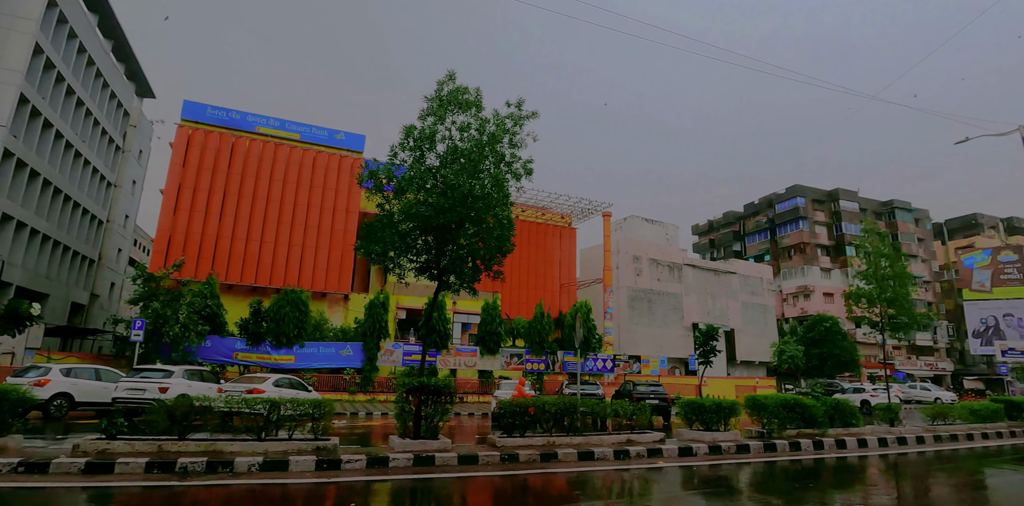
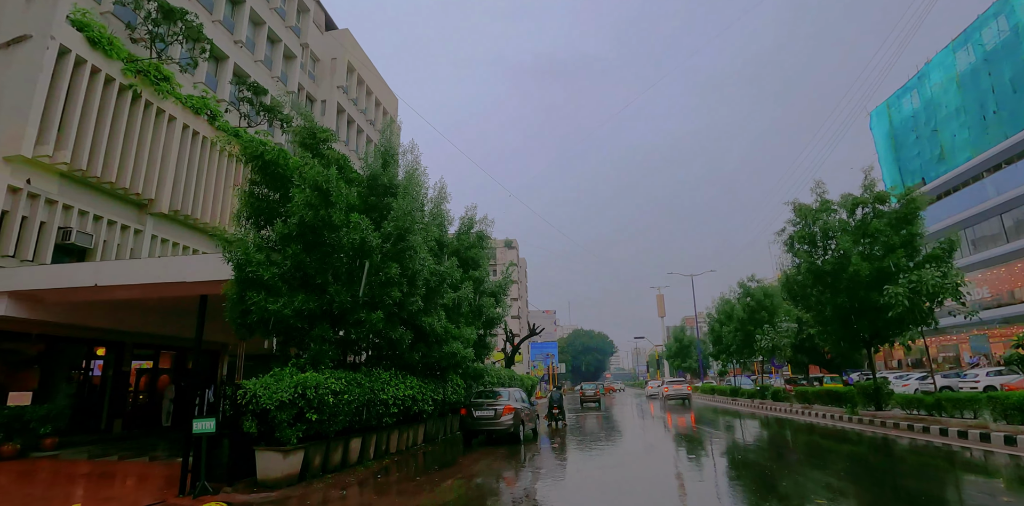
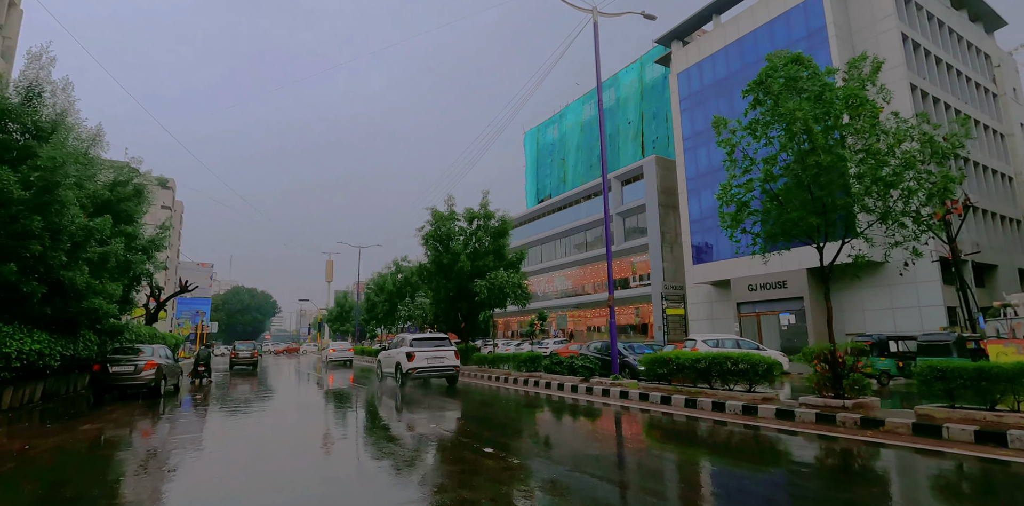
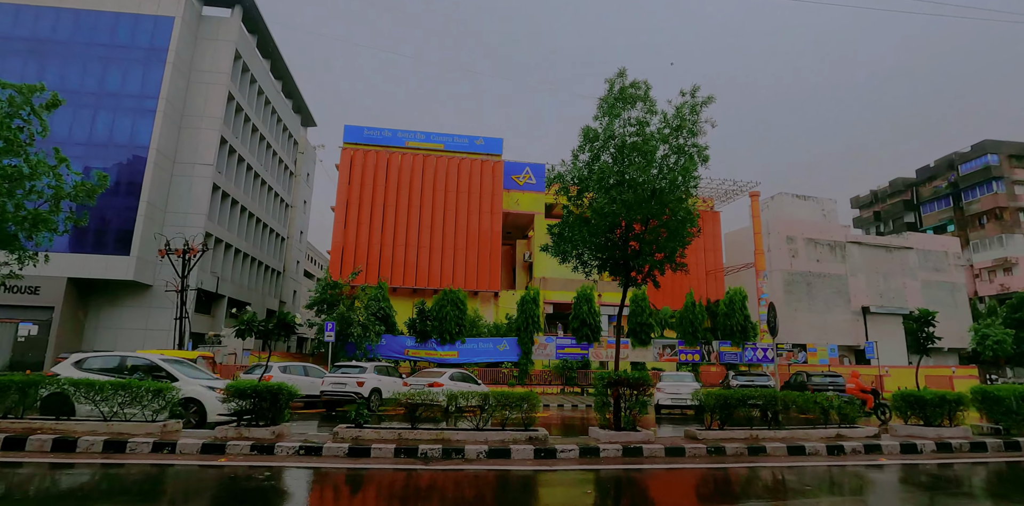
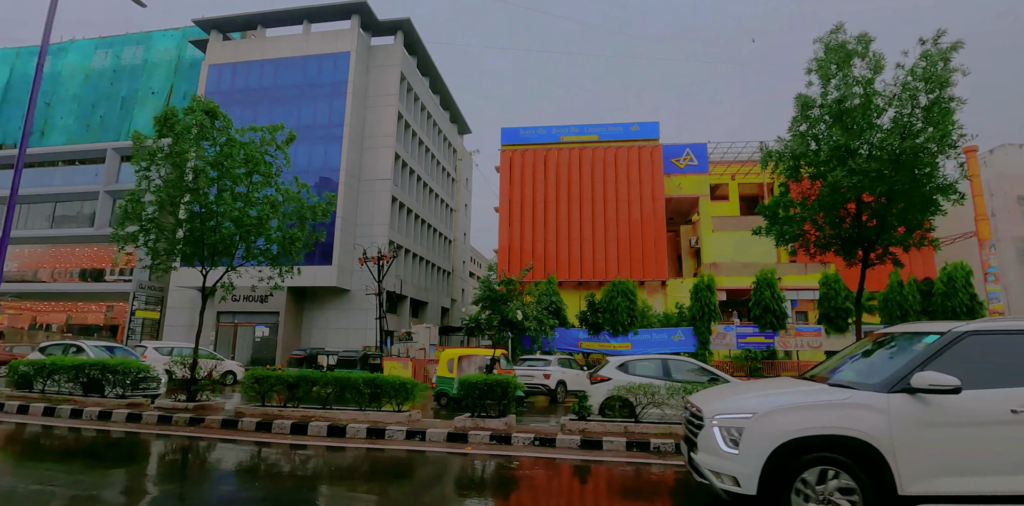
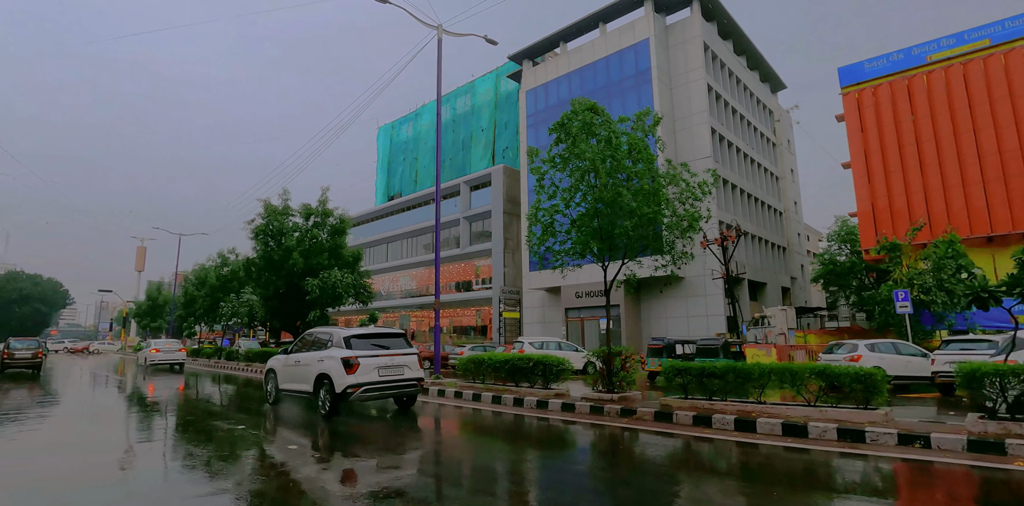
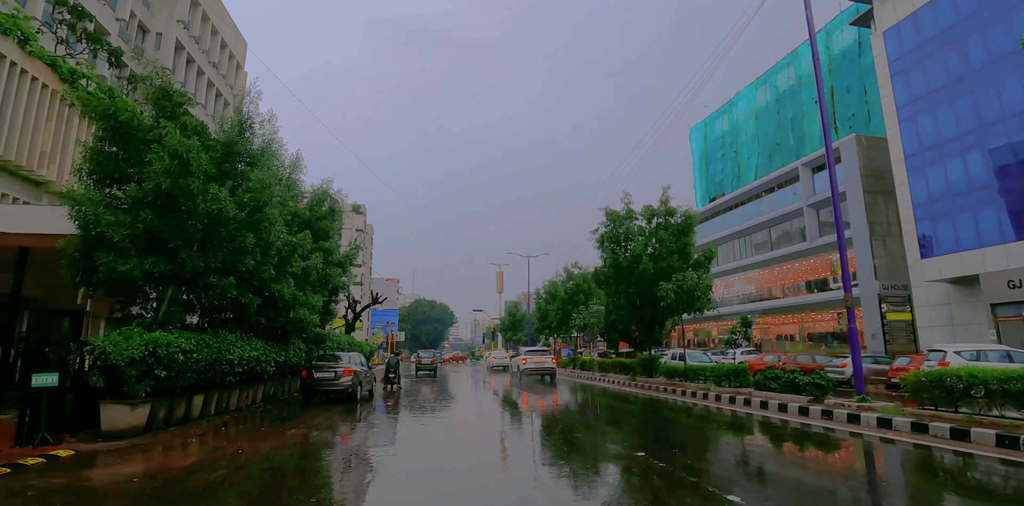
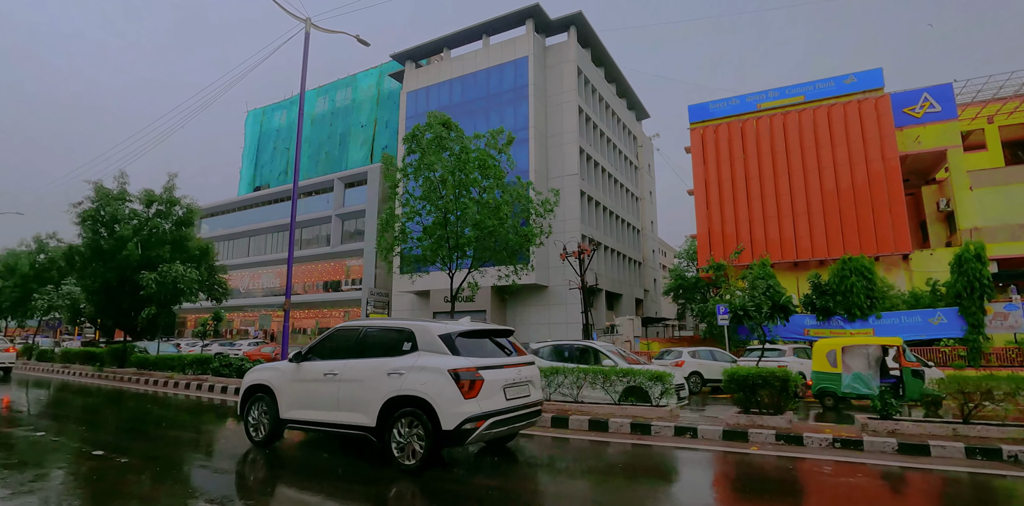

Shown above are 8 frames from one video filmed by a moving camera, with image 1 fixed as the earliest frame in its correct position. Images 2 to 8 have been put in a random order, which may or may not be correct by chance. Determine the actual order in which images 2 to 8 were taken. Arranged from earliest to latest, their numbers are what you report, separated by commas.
4, 5, 8, 6, 3, 7, 2
